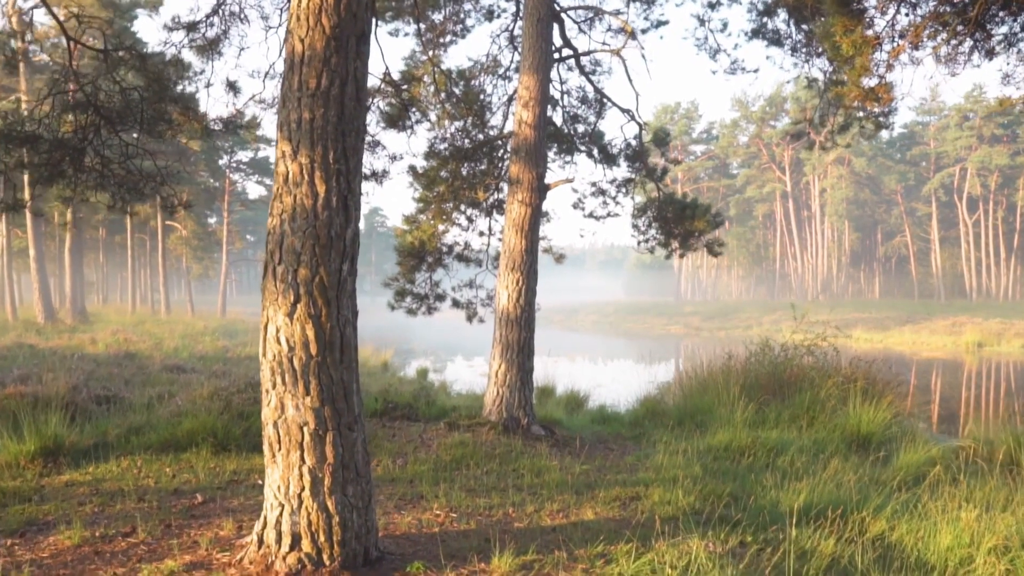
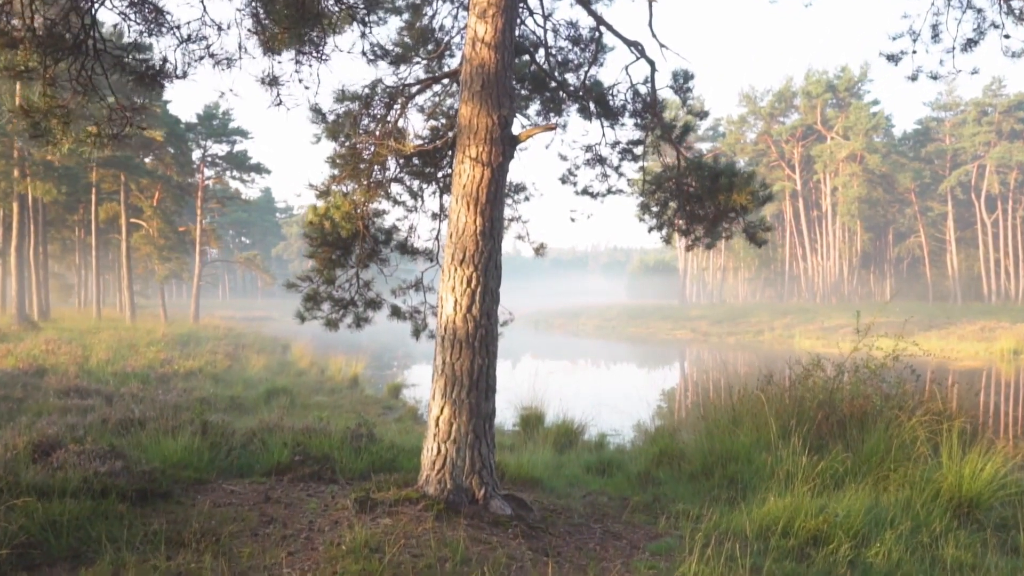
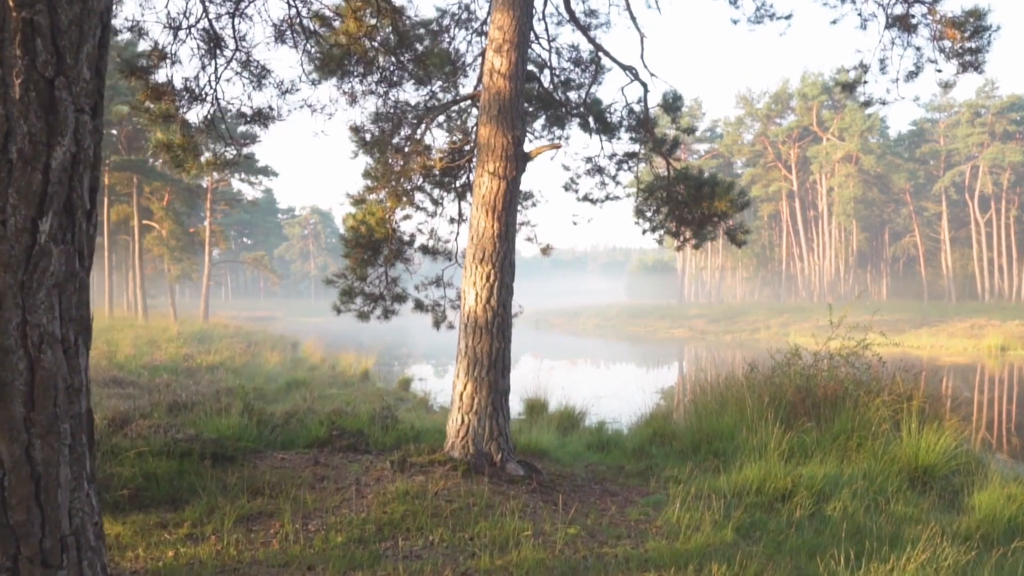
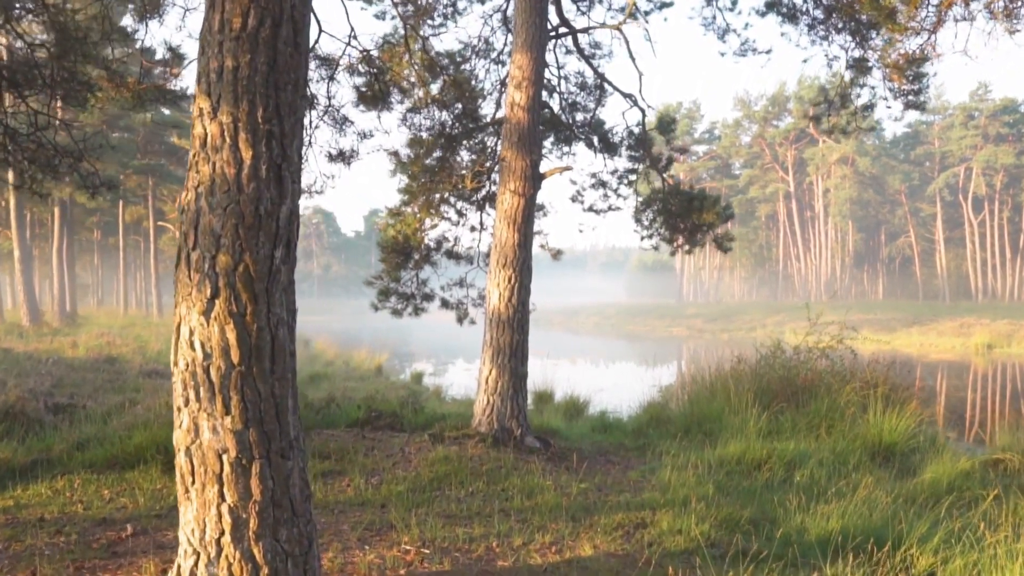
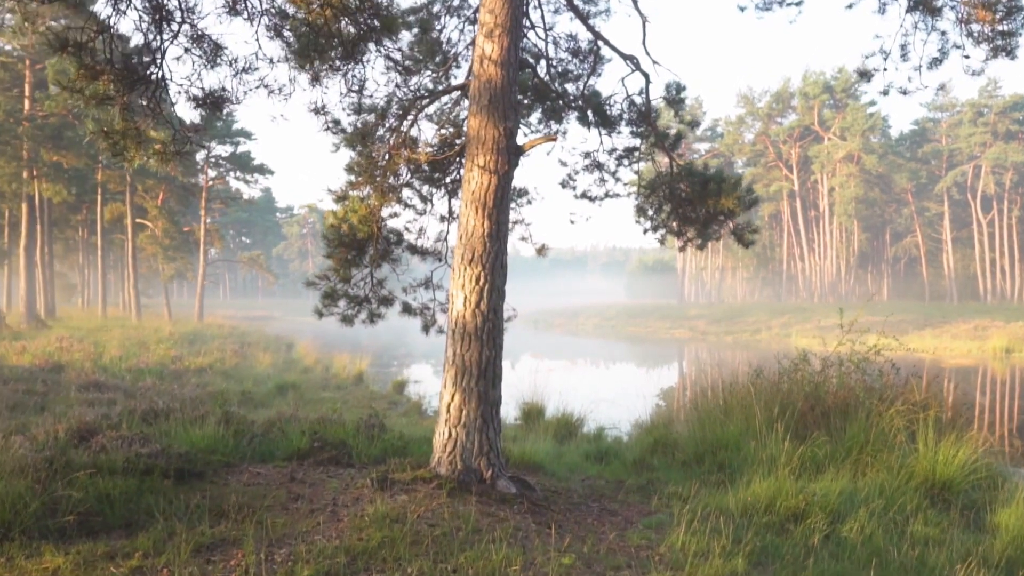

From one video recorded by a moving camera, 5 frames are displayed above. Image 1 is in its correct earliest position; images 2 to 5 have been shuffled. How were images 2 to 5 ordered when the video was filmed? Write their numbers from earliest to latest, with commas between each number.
4, 3, 5, 2
